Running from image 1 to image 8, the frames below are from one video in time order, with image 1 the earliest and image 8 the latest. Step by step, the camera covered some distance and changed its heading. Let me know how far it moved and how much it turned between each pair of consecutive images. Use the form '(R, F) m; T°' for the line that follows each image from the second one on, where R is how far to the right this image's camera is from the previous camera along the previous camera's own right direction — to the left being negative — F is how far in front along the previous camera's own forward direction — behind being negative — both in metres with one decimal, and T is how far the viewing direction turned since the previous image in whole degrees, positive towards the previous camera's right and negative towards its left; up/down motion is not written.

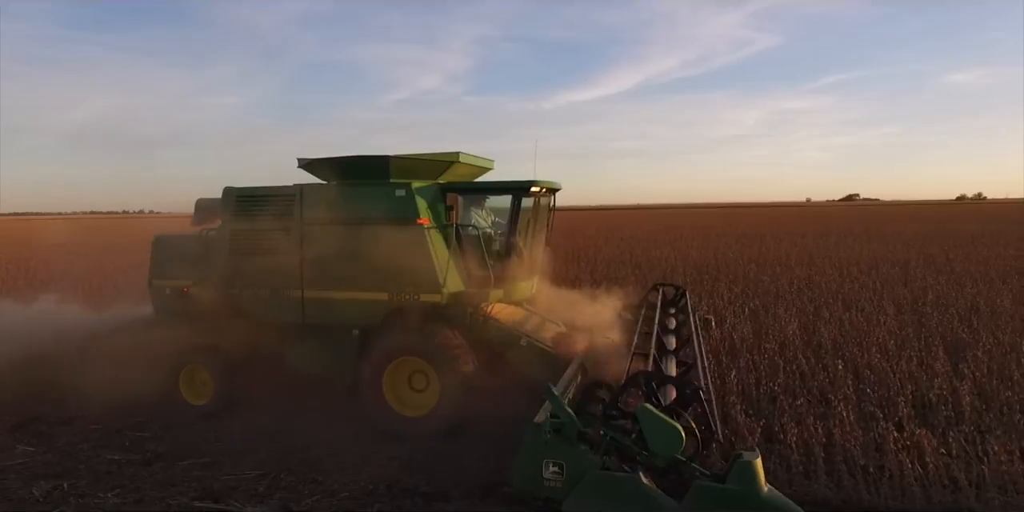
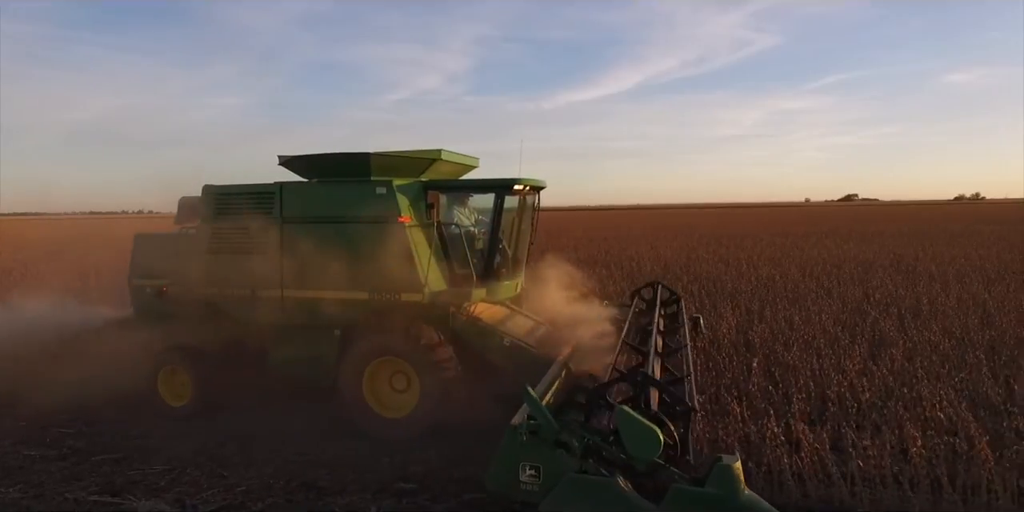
(+0.2, +0.1) m; 0°
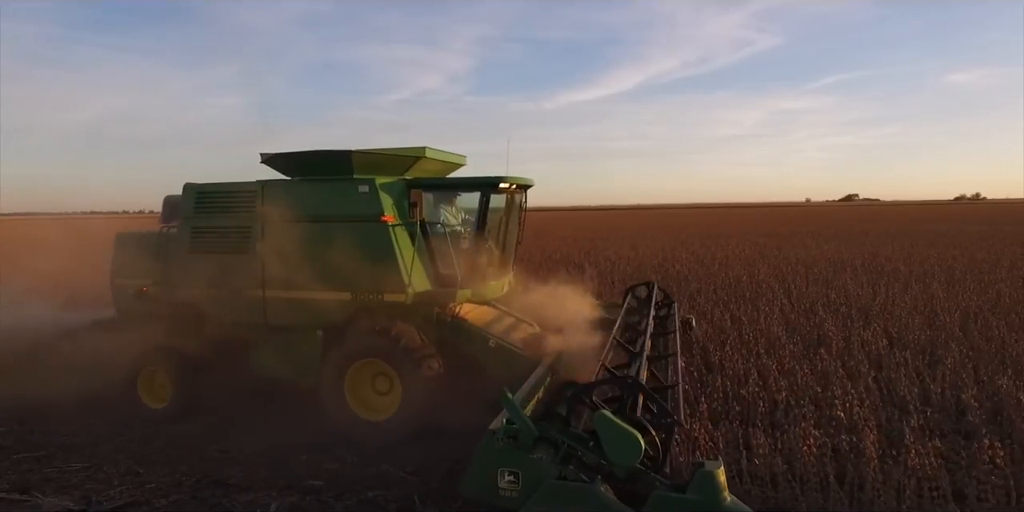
(+0.1, +0.1) m; 0°
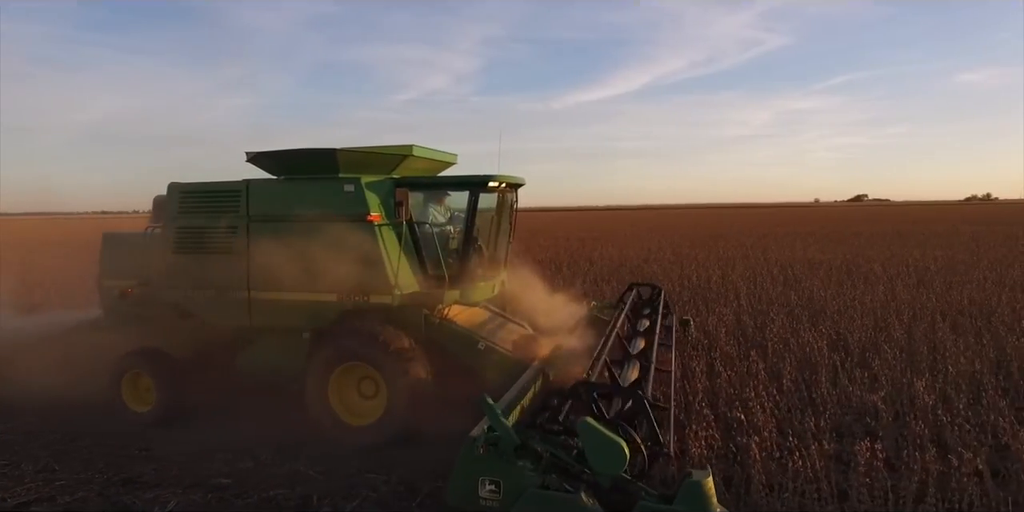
(+0.2, +0.2) m; -1°
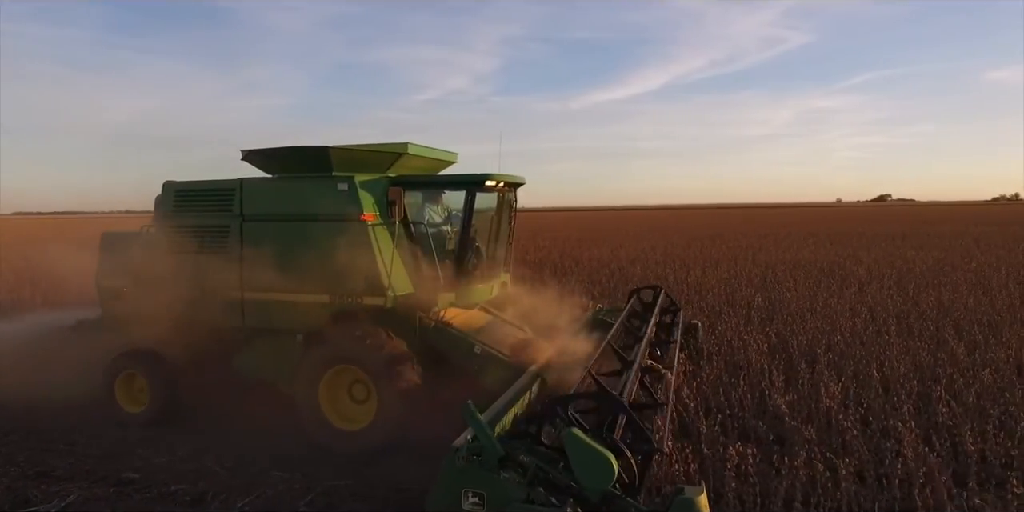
(+0.2, +0.2) m; -2°
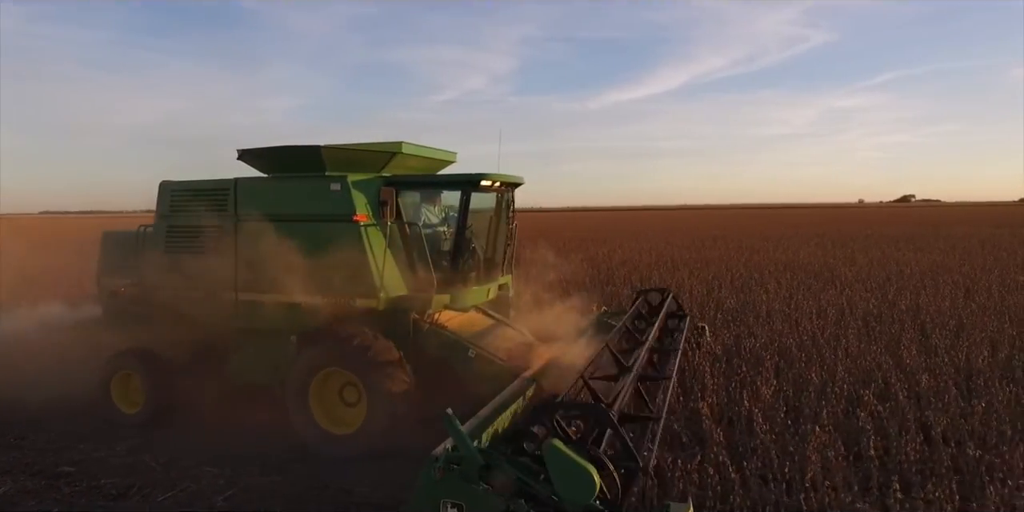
(+0.2, +0.1) m; -2°
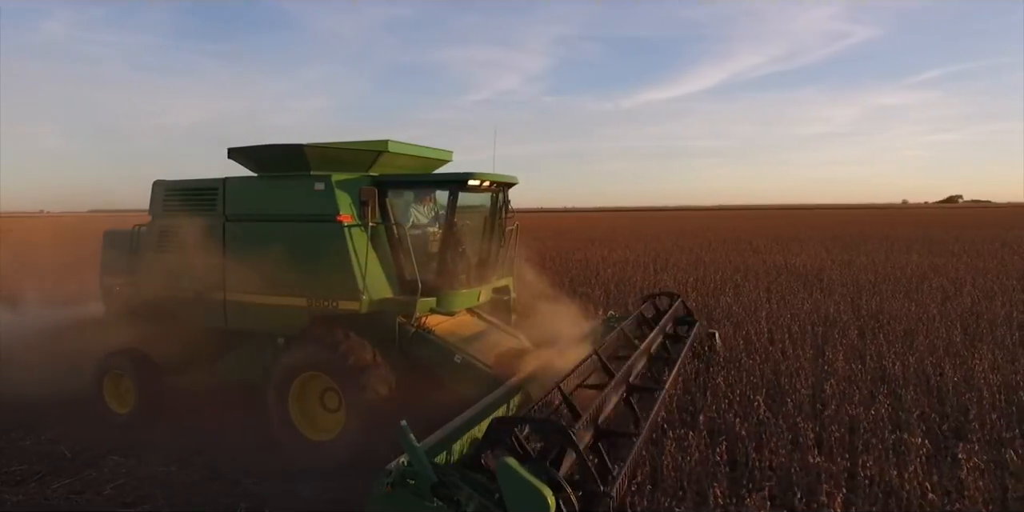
(+0.4, +0.2) m; -3°
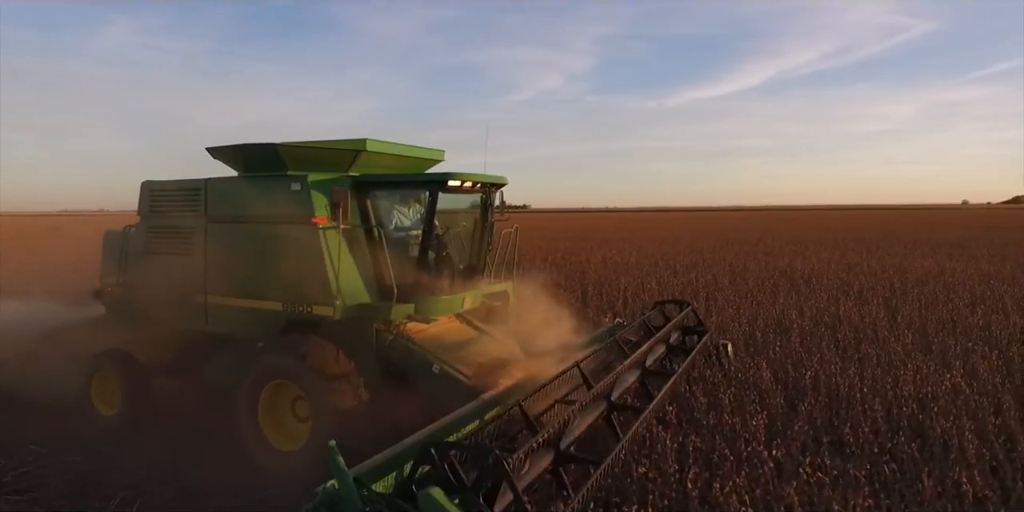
(+0.5, +0.3) m; -4°
